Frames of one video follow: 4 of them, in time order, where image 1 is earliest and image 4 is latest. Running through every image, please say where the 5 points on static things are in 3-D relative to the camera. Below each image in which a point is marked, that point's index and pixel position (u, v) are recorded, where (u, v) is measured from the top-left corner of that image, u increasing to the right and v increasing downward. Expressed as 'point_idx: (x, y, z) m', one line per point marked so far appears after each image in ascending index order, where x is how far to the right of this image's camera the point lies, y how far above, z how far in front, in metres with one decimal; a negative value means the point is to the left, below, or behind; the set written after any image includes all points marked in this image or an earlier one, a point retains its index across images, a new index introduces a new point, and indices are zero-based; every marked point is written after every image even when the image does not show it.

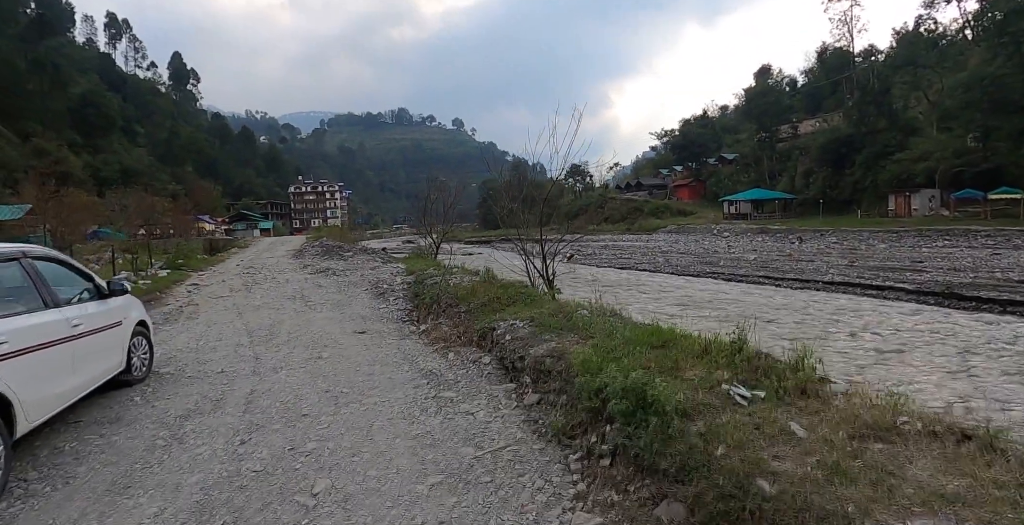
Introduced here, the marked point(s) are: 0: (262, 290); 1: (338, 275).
0: (-6.3, -0.7, +14.7) m
1: (-4.8, -0.3, +16.2) m
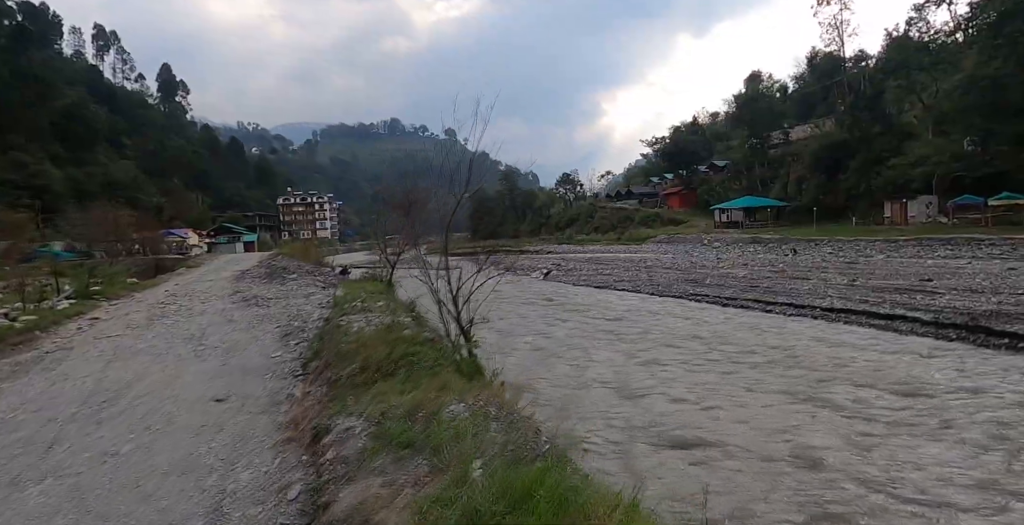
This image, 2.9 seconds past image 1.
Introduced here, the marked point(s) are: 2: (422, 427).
0: (-7.4, -1.3, +12.5) m
1: (-6.0, -1.0, +14.0) m
2: (-0.6, -1.0, +3.8) m
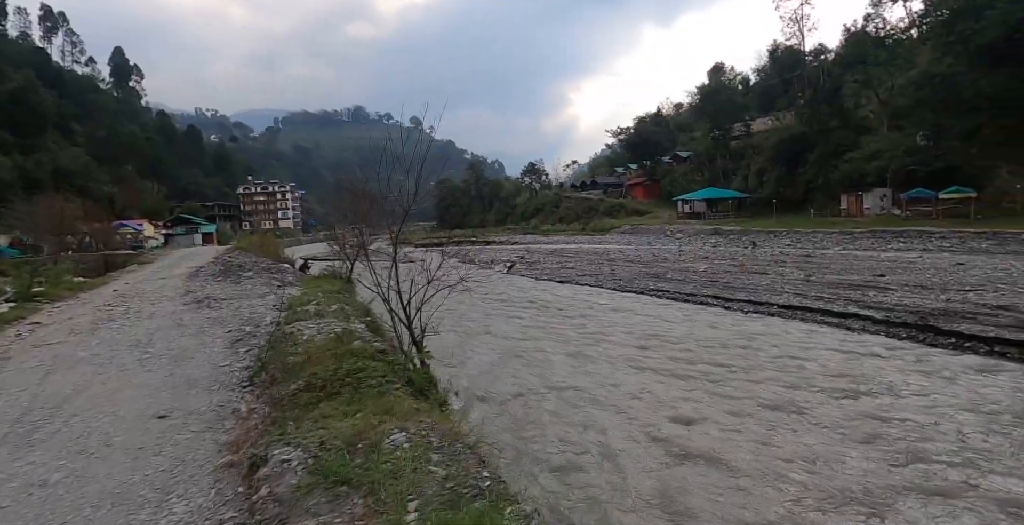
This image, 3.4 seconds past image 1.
0: (-8.2, -1.4, +12.0) m
1: (-6.9, -1.0, +13.5) m
2: (-0.9, -1.2, +3.7) m
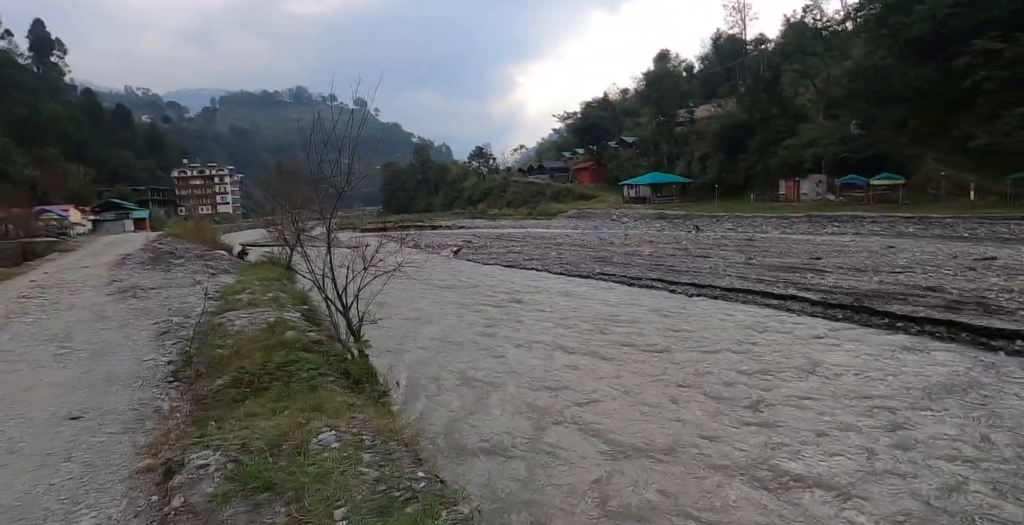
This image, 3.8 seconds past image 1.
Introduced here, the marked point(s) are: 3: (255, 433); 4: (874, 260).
0: (-9.3, -1.2, +11.1) m
1: (-8.0, -0.7, +12.7) m
2: (-1.3, -1.1, +3.4) m
3: (-1.7, -1.1, +4.1) m
4: (+9.8, +0.1, +16.0) m
